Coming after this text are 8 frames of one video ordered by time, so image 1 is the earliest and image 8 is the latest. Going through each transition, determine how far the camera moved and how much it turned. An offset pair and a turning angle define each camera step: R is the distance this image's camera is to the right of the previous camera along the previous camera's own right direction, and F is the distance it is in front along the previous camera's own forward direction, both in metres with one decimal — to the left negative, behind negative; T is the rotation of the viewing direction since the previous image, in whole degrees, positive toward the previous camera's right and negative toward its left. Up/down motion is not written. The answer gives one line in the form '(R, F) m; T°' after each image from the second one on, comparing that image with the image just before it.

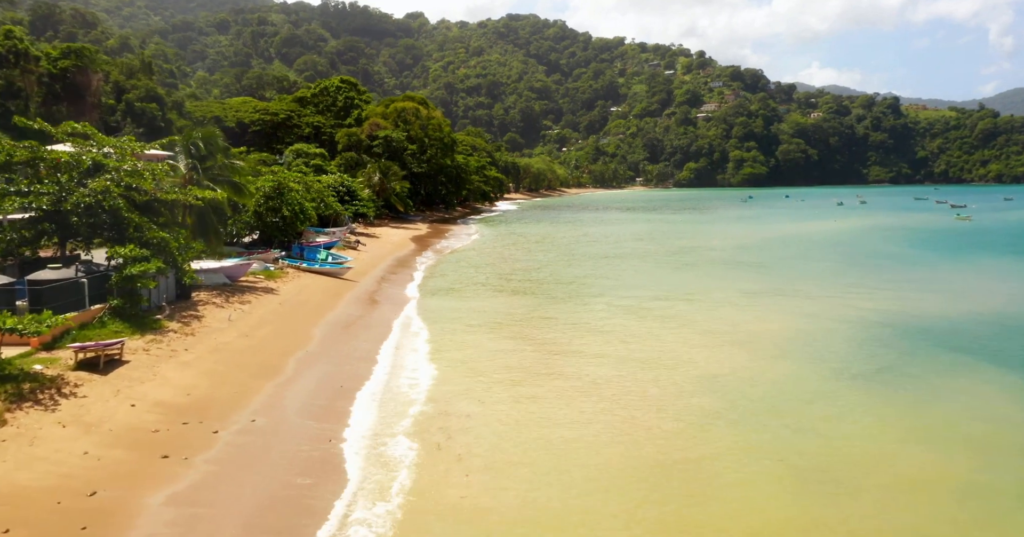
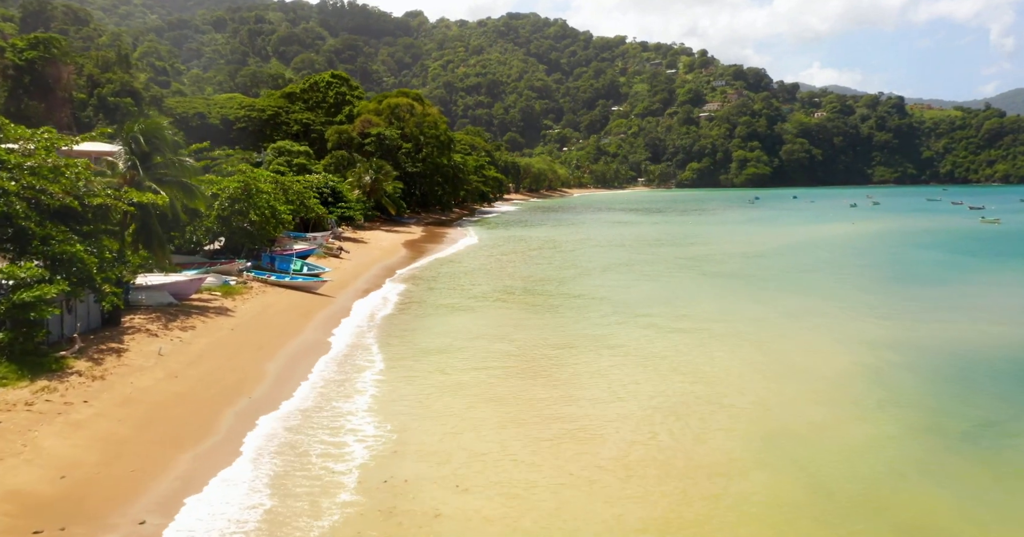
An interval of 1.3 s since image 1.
(0.0, +3.6) m; 0°
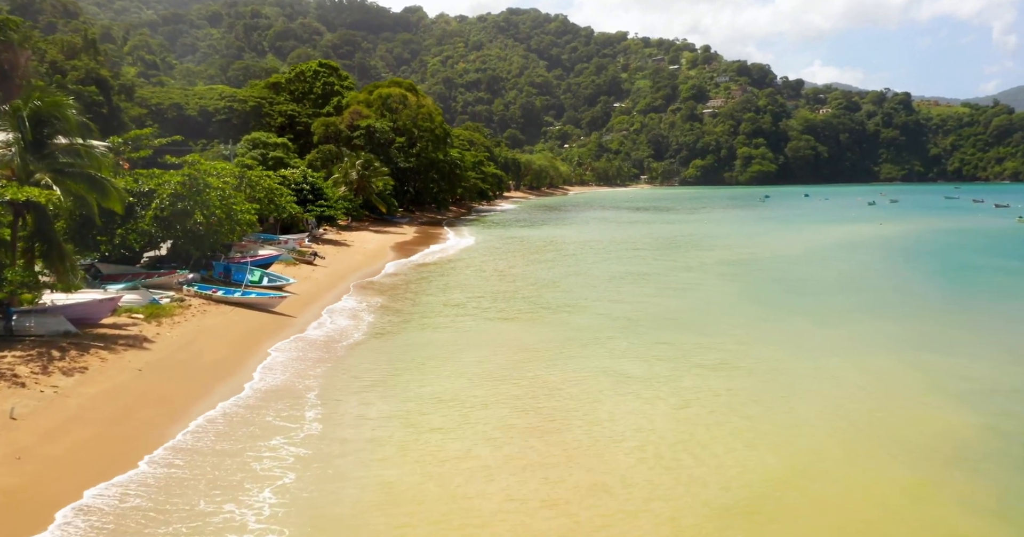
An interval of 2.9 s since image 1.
(0.0, +4.4) m; 0°
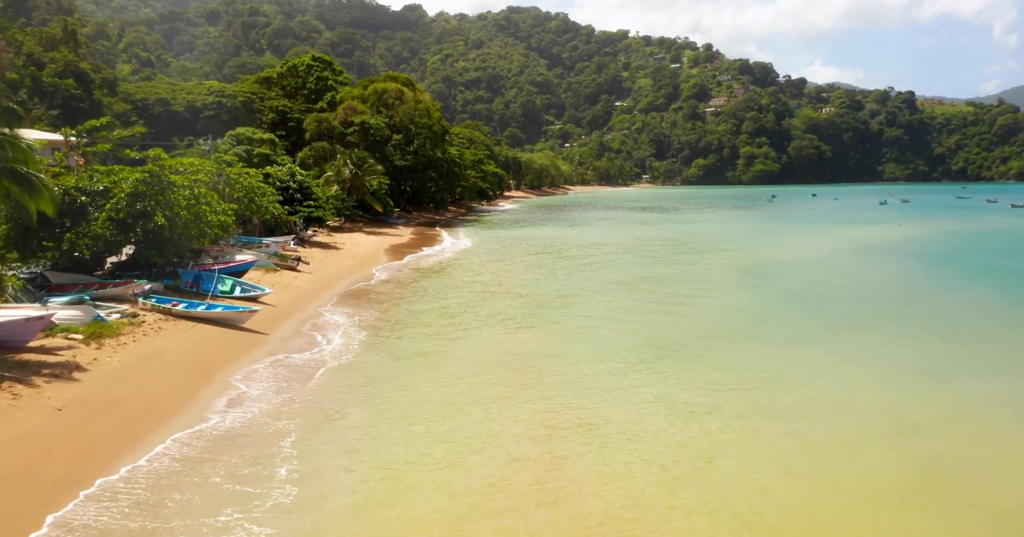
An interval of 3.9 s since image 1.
(-0.1, +2.5) m; 0°
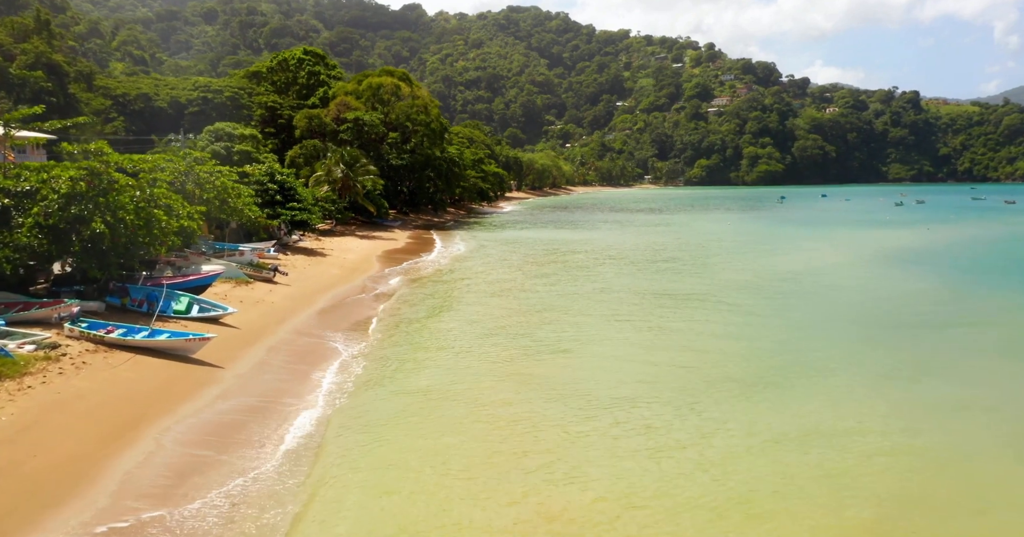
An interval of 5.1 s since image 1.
(-0.2, +3.1) m; 0°
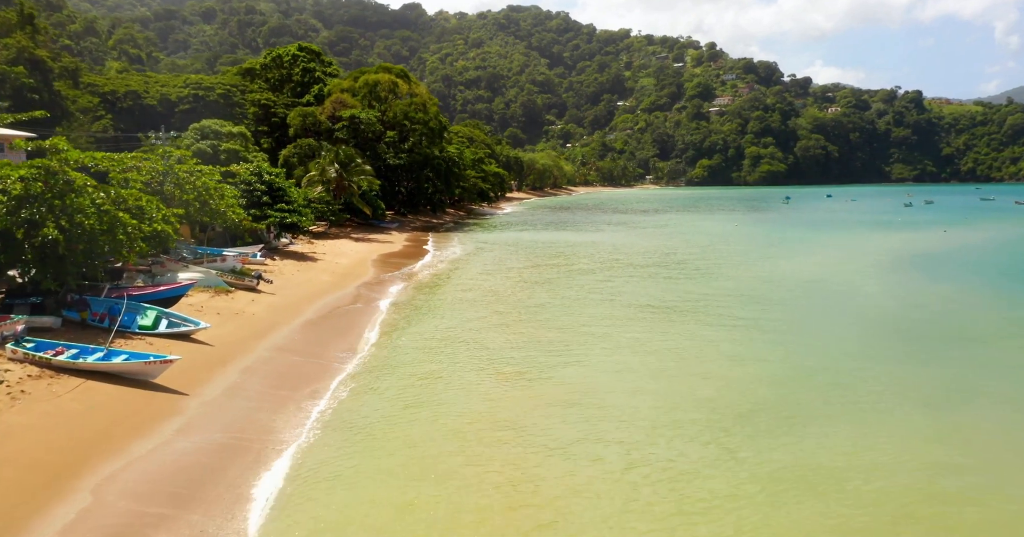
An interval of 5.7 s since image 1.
(-0.1, +1.7) m; 0°
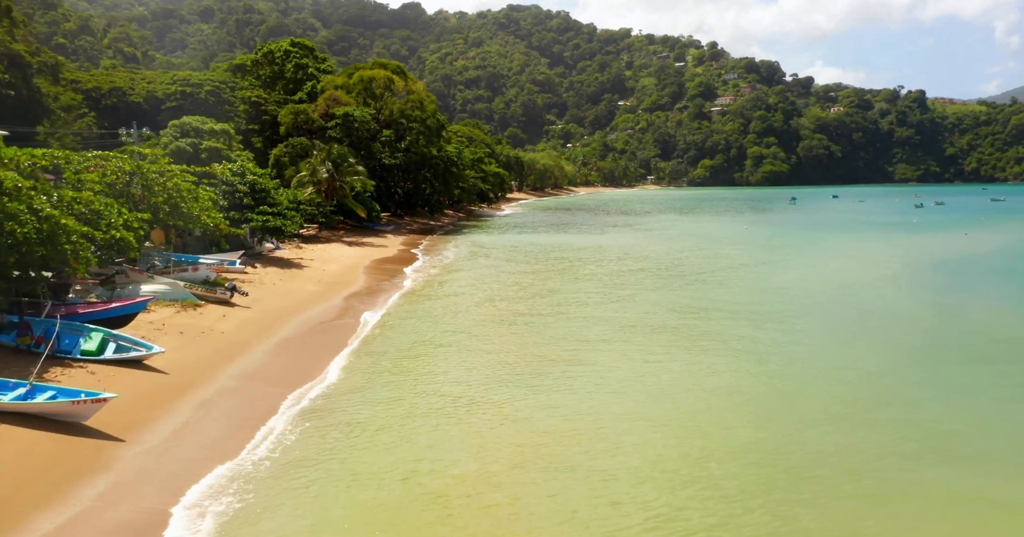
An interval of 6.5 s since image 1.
(-0.1, +2.1) m; 0°
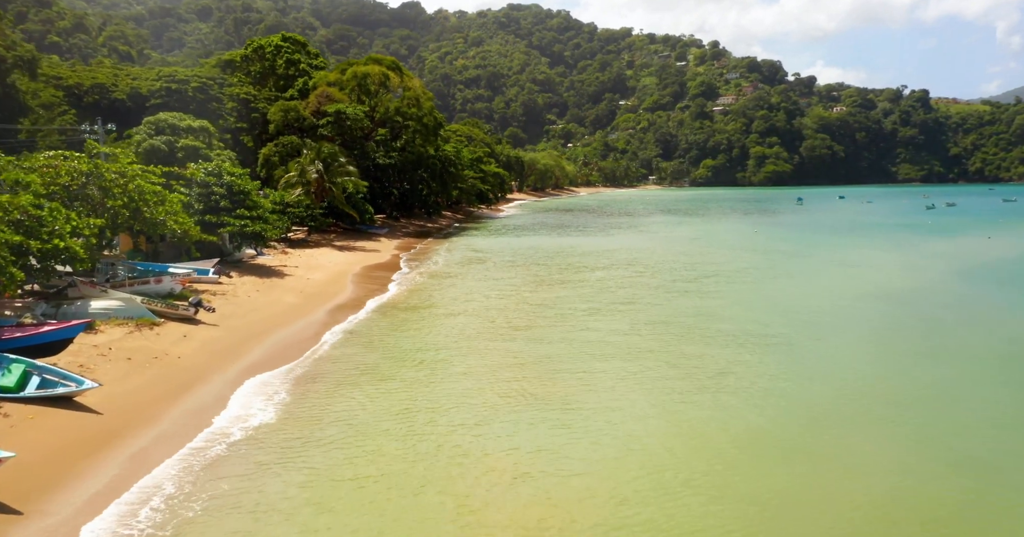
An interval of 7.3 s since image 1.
(0.0, +2.1) m; 0°
